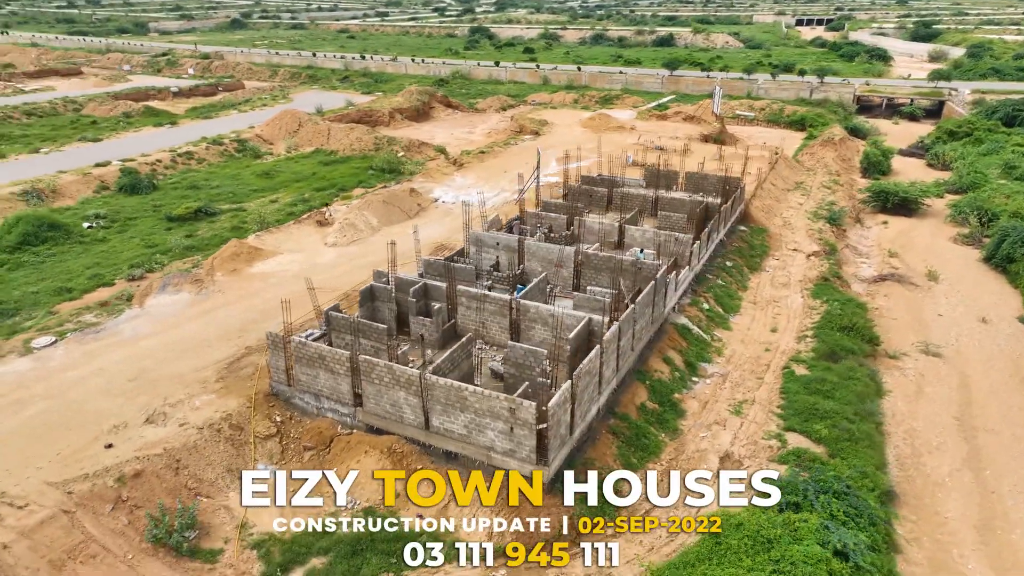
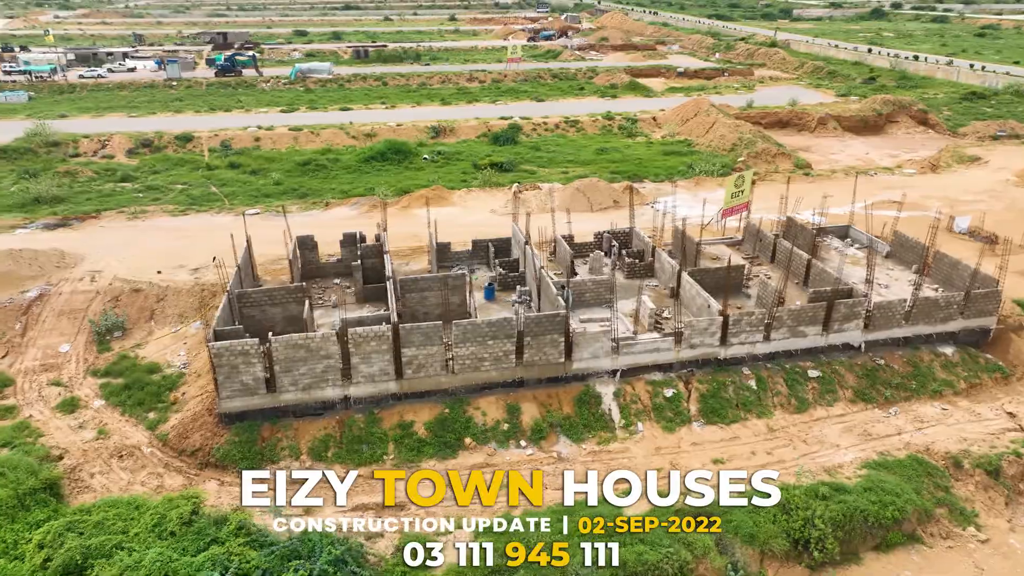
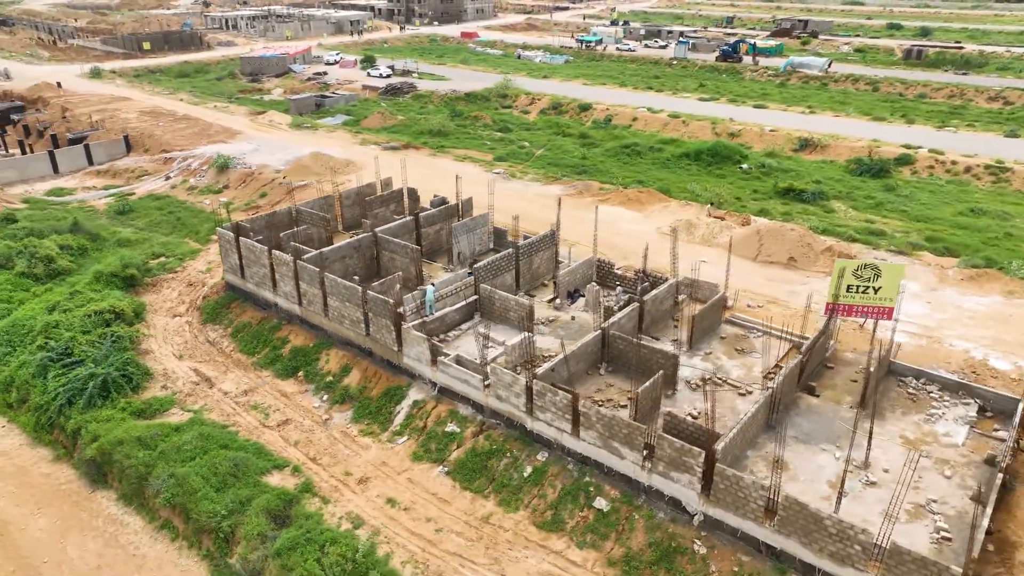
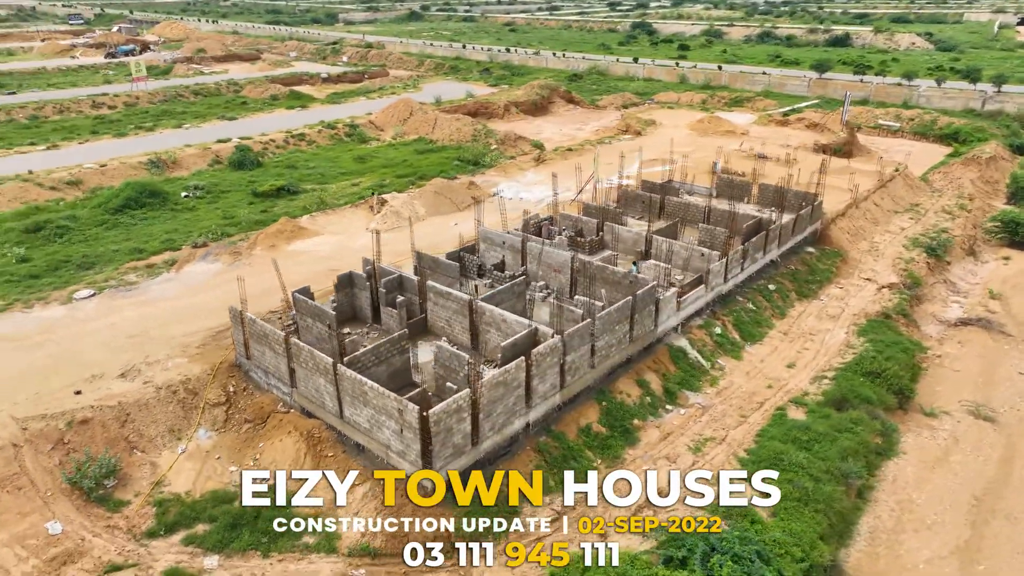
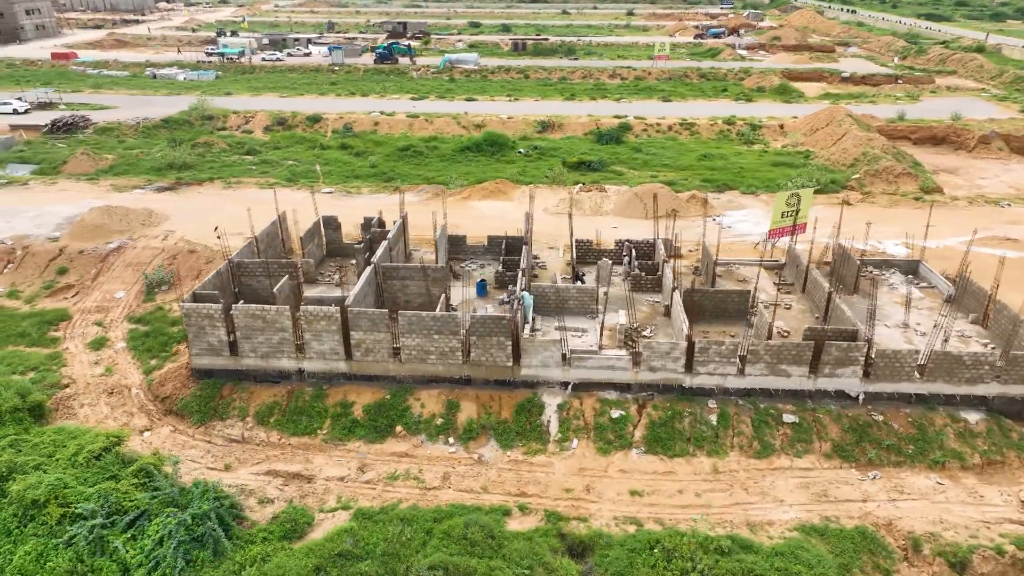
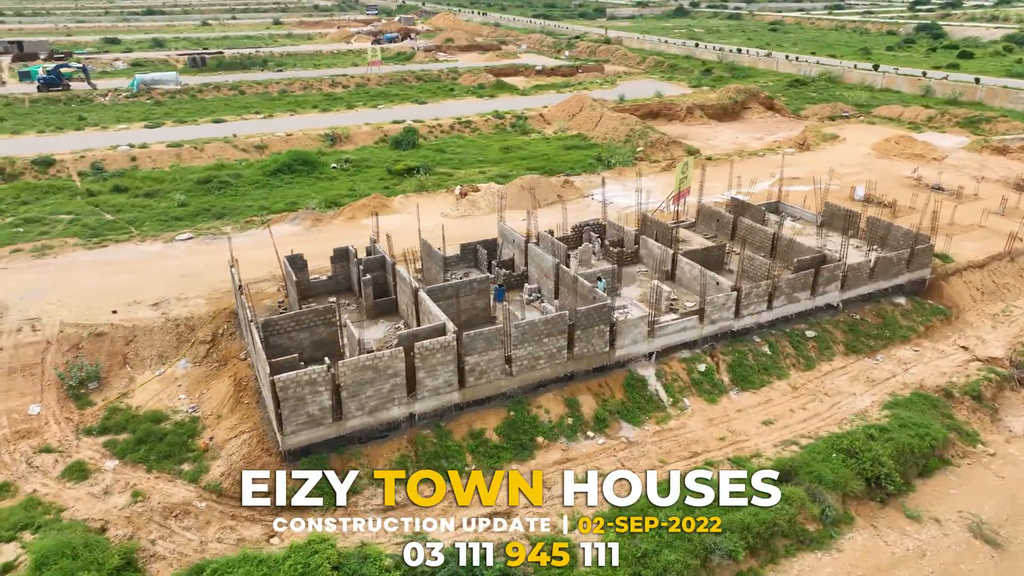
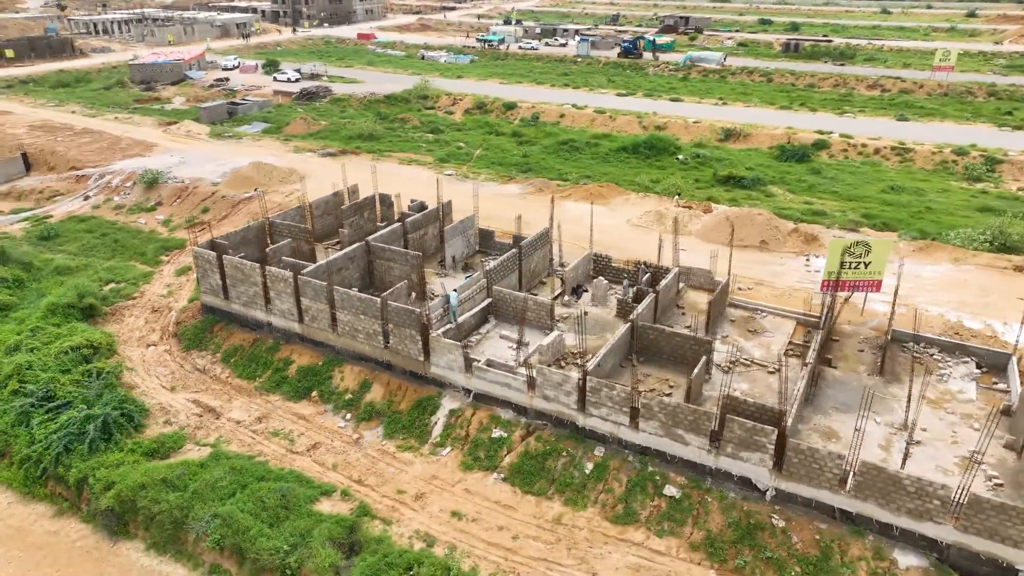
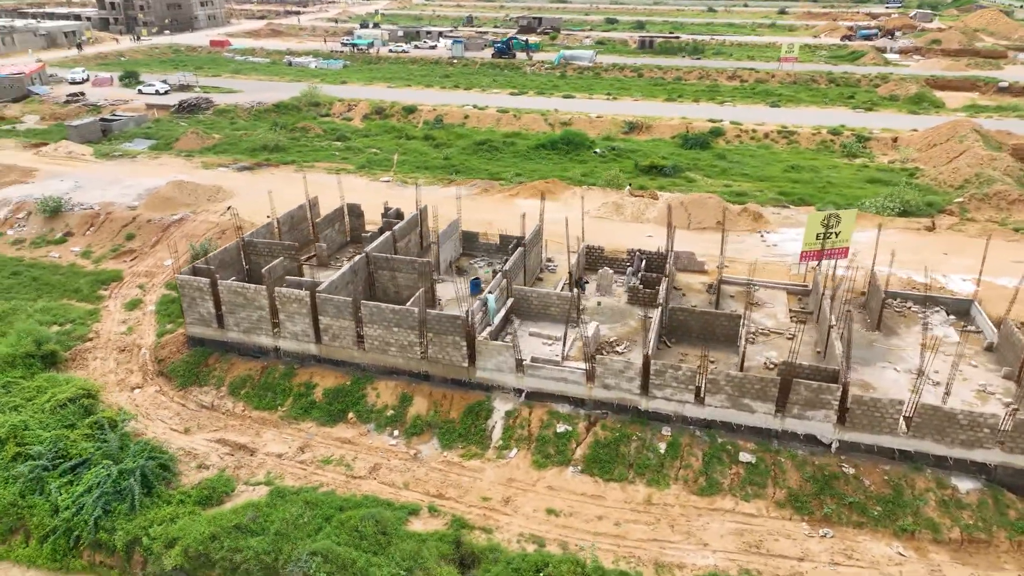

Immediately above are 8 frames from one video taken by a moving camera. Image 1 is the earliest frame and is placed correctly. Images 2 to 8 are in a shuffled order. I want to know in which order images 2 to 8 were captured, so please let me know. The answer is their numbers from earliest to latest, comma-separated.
4, 6, 2, 5, 8, 7, 3
